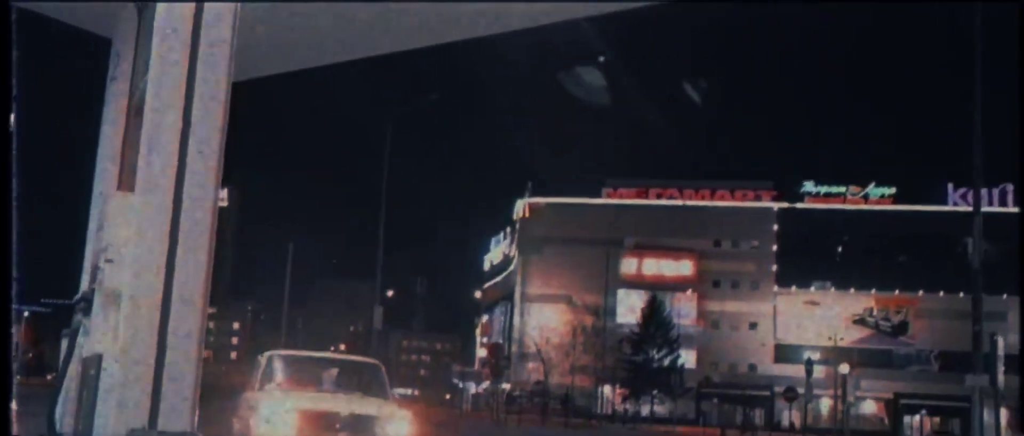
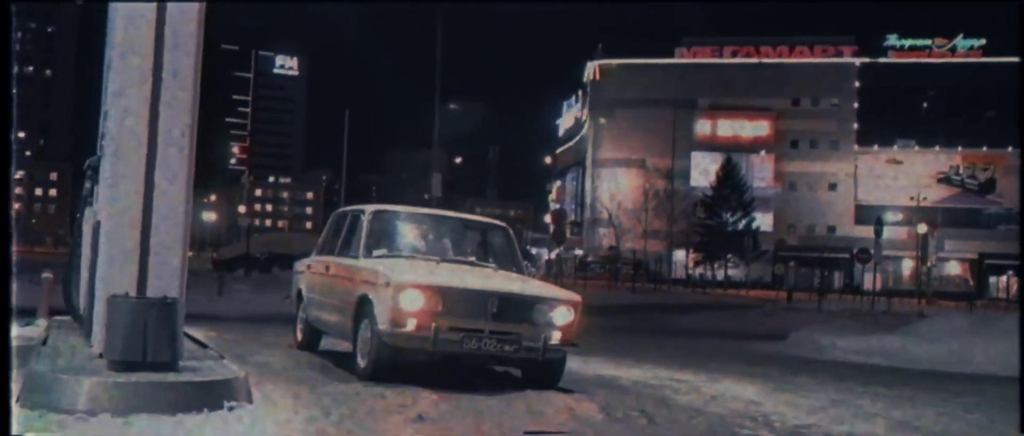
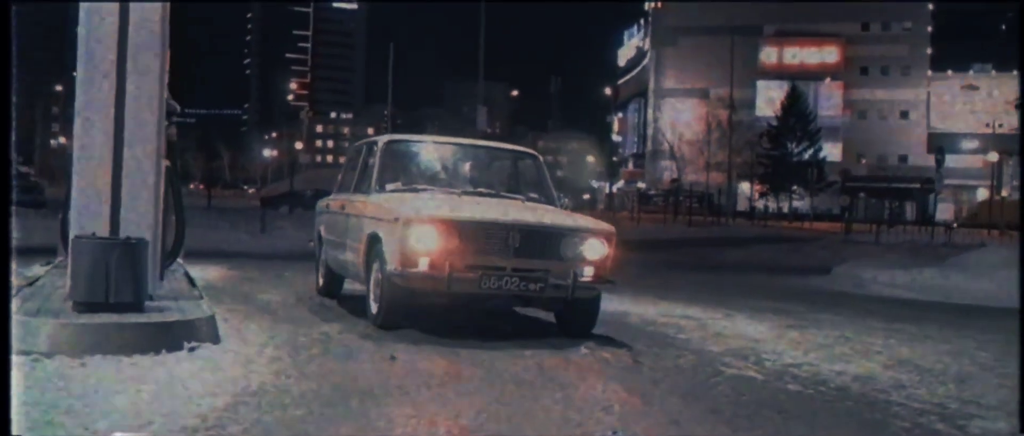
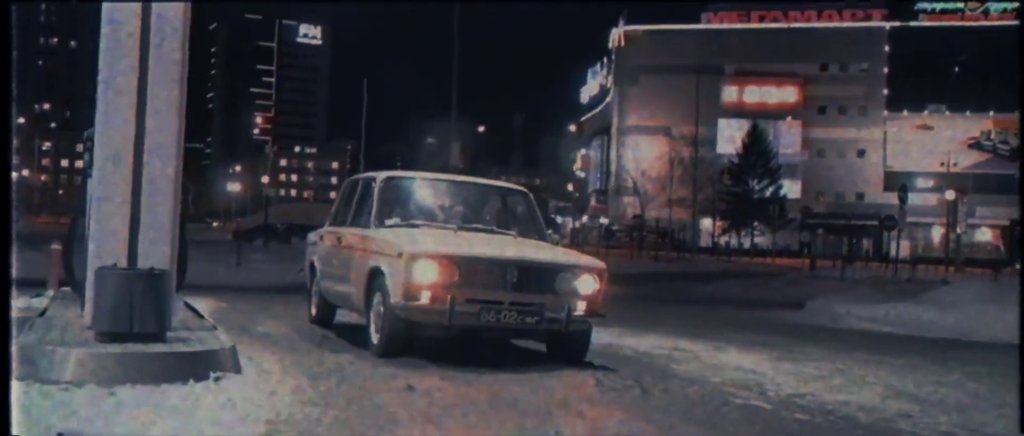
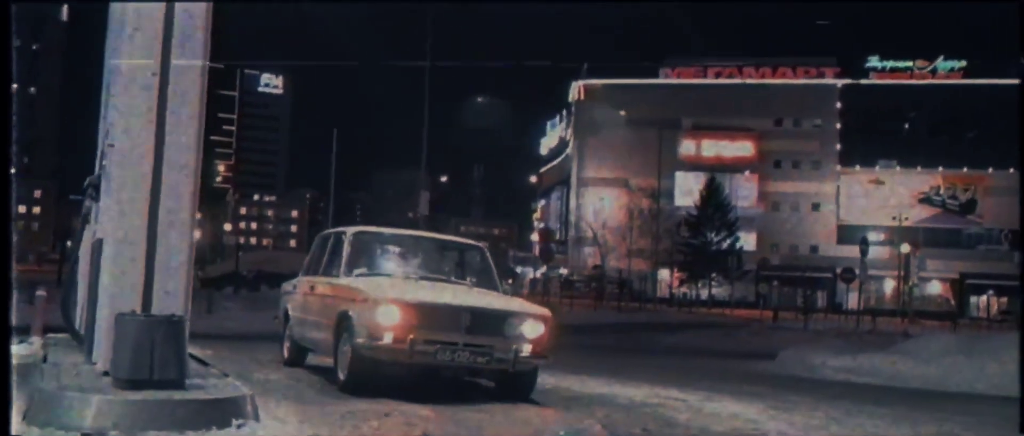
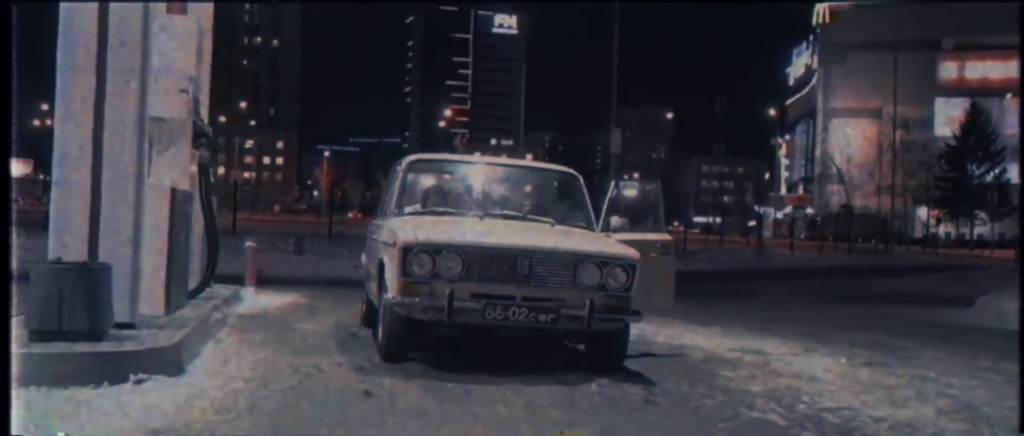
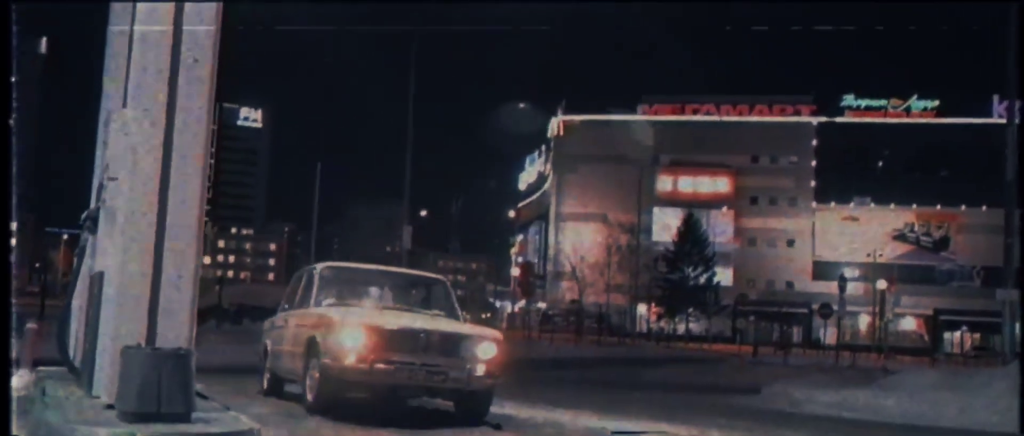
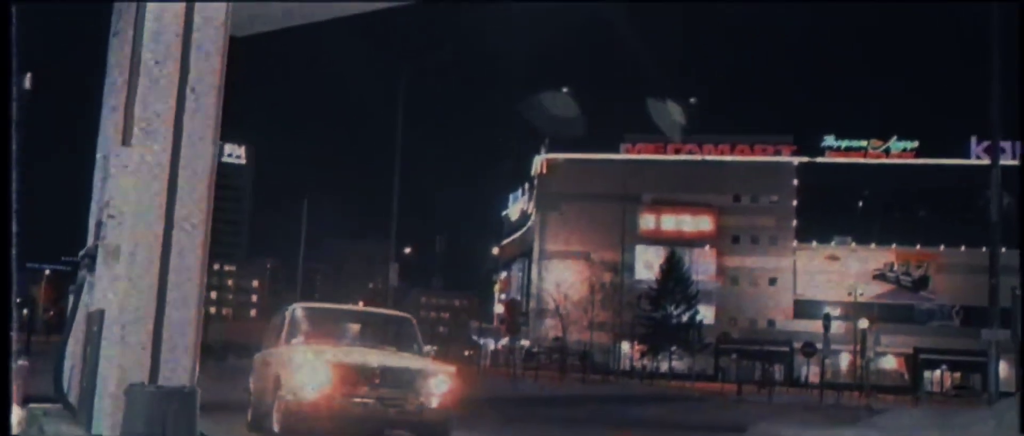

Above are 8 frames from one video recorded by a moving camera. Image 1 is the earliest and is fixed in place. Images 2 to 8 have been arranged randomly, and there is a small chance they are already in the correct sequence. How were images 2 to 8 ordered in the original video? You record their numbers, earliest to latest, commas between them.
8, 7, 5, 2, 4, 3, 6
